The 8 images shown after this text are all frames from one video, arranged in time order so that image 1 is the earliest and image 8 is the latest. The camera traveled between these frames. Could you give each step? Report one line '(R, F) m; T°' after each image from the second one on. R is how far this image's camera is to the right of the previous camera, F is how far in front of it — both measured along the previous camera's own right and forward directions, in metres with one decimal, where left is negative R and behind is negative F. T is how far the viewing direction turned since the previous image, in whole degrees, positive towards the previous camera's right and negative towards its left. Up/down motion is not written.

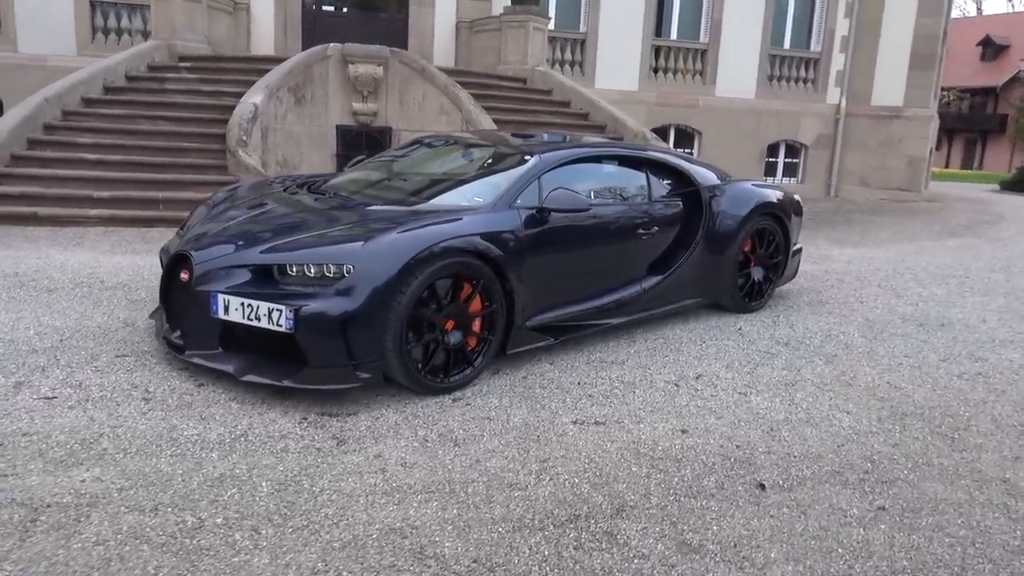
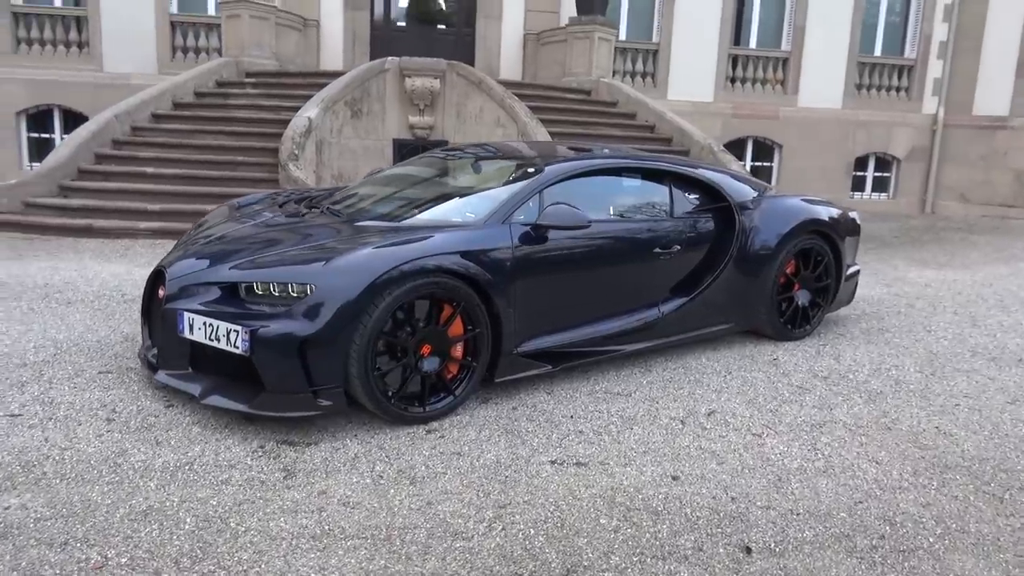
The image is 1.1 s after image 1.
(+0.5, +0.4) m; -7°
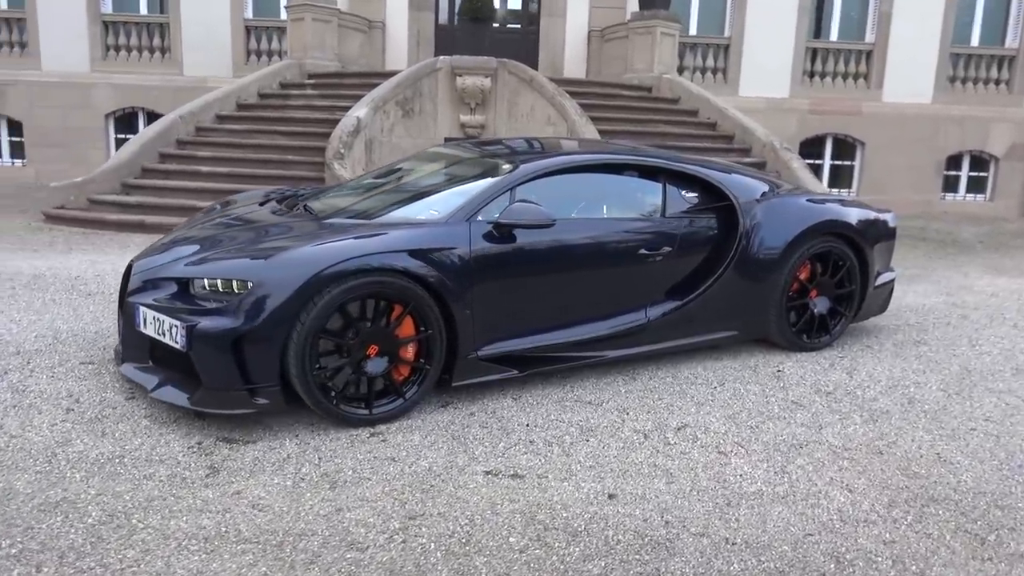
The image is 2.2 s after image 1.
(+0.7, +0.2) m; -7°
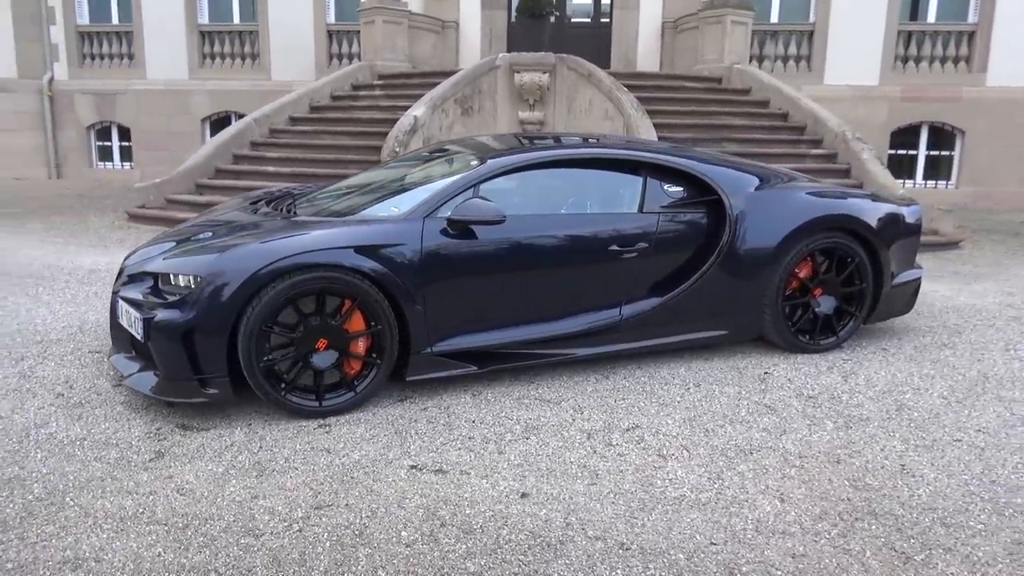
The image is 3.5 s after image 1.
(+0.8, +0.1) m; -8°
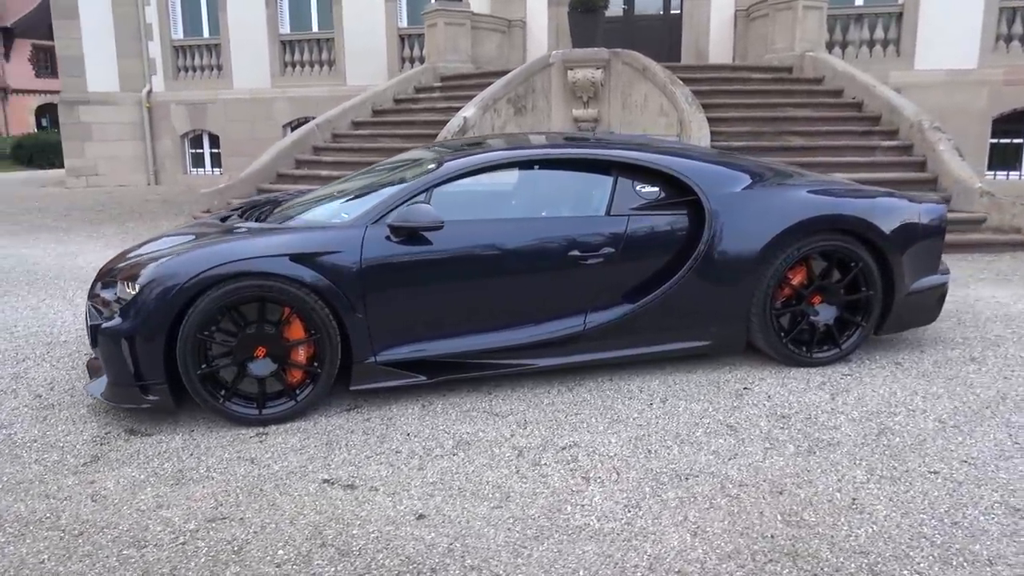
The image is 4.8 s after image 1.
(+0.8, +0.2) m; -8°
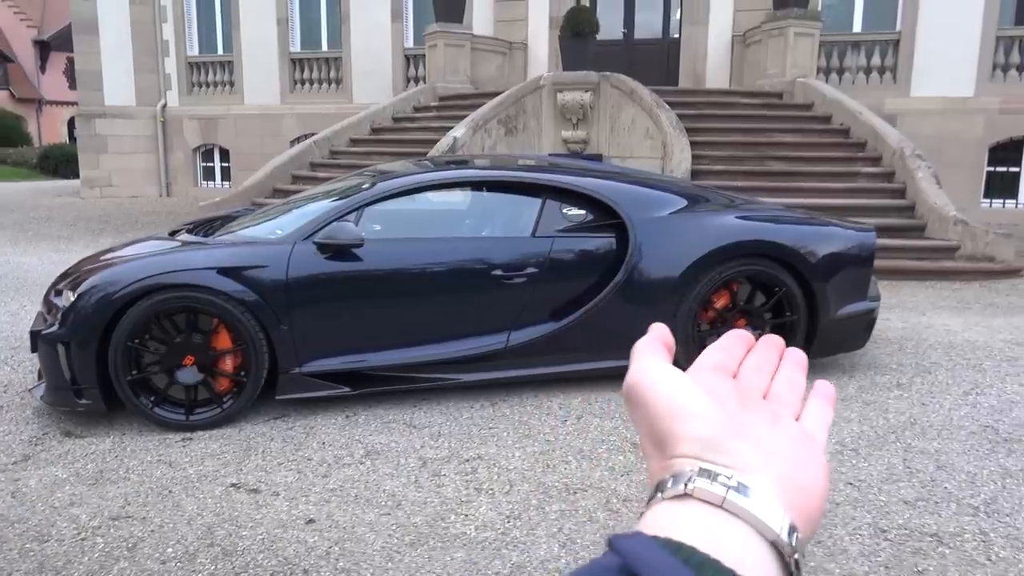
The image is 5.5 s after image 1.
(+0.5, -0.1) m; -2°
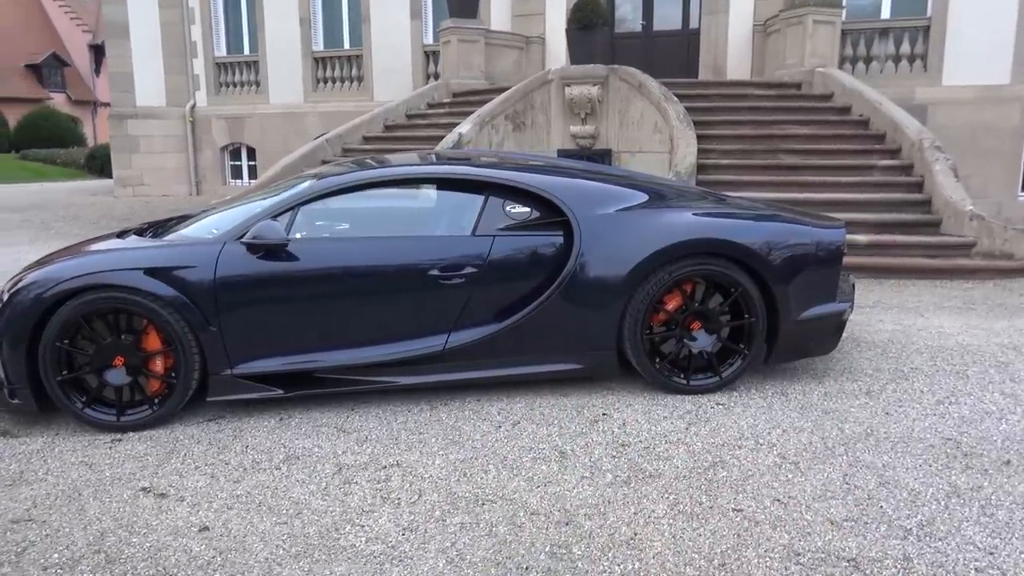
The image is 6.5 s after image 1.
(+0.6, +0.2) m; -4°
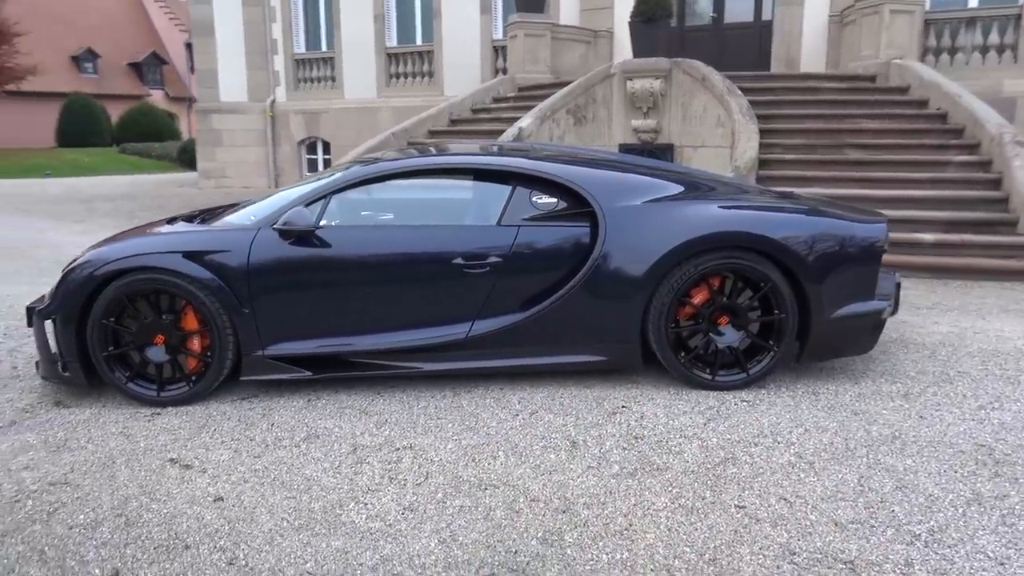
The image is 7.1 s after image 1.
(+0.3, 0.0) m; -6°
